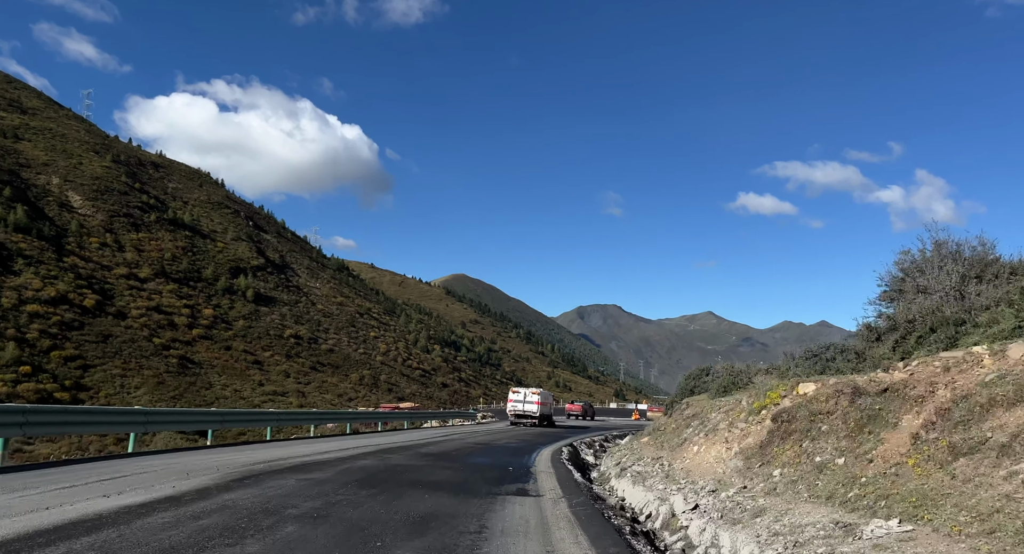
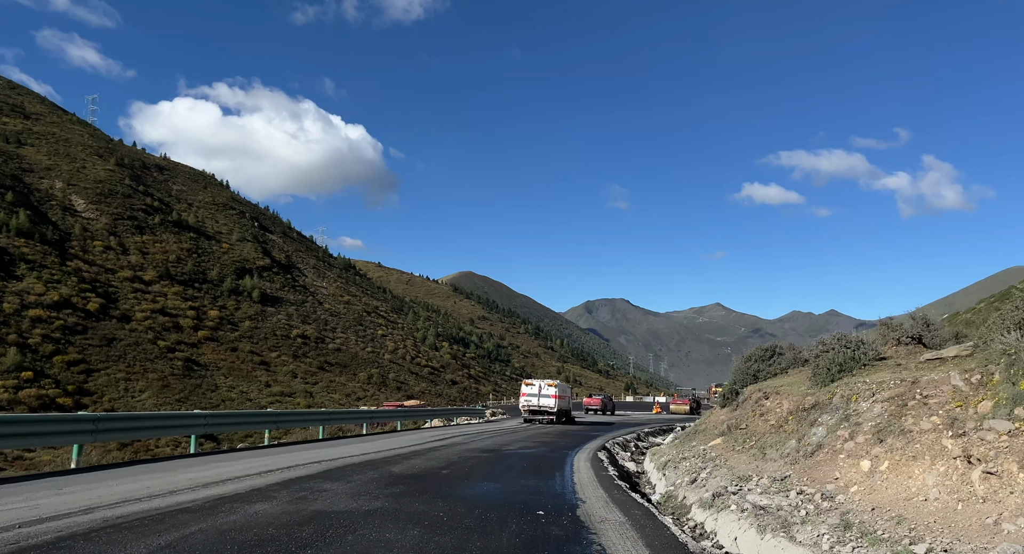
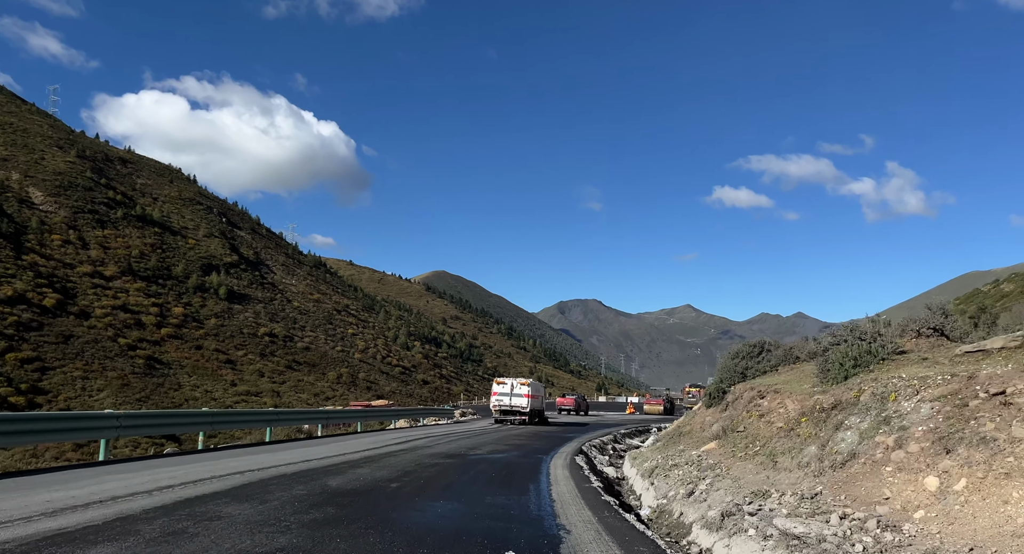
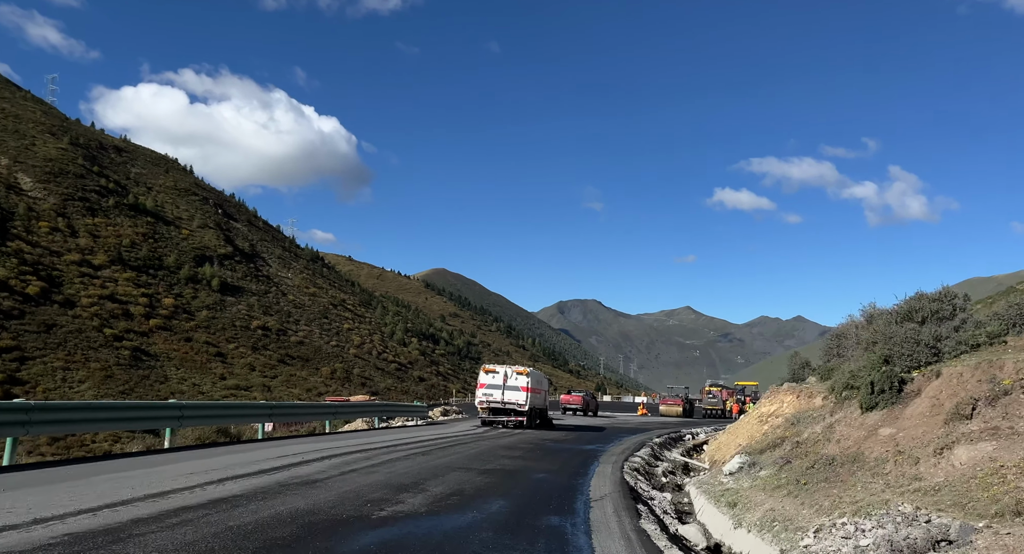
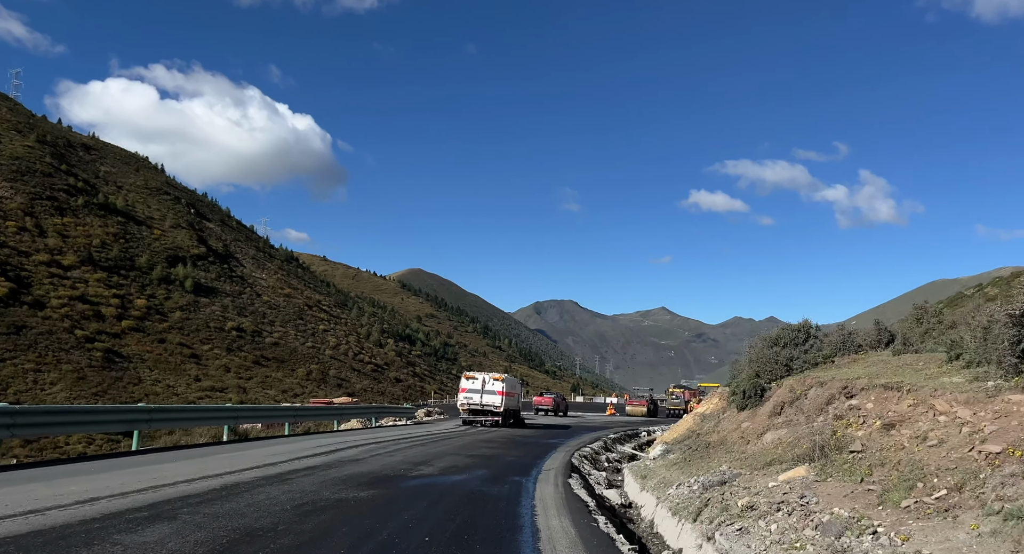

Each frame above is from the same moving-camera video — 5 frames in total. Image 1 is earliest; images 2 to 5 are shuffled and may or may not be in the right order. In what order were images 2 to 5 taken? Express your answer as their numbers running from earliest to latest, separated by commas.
2, 3, 5, 4
